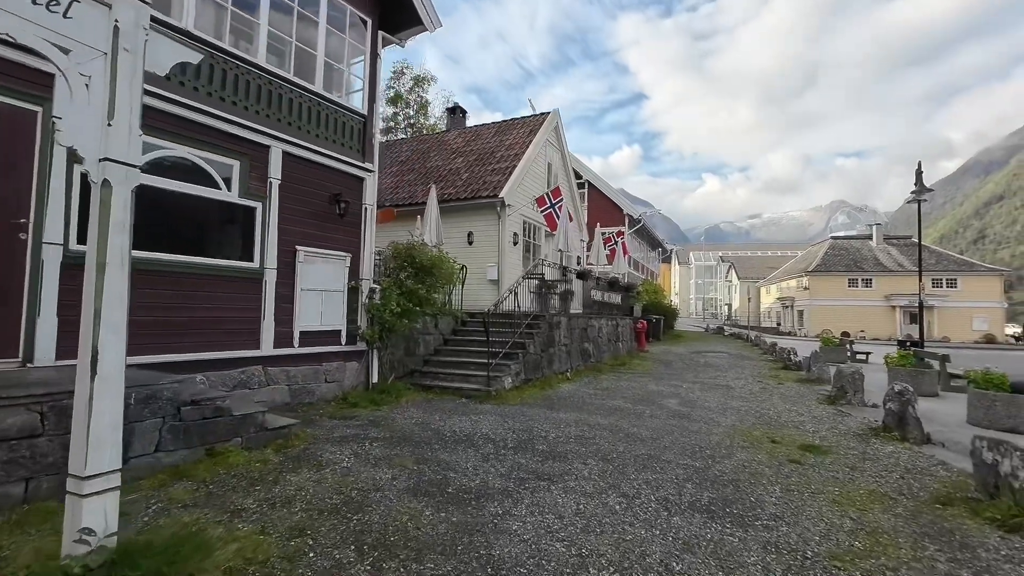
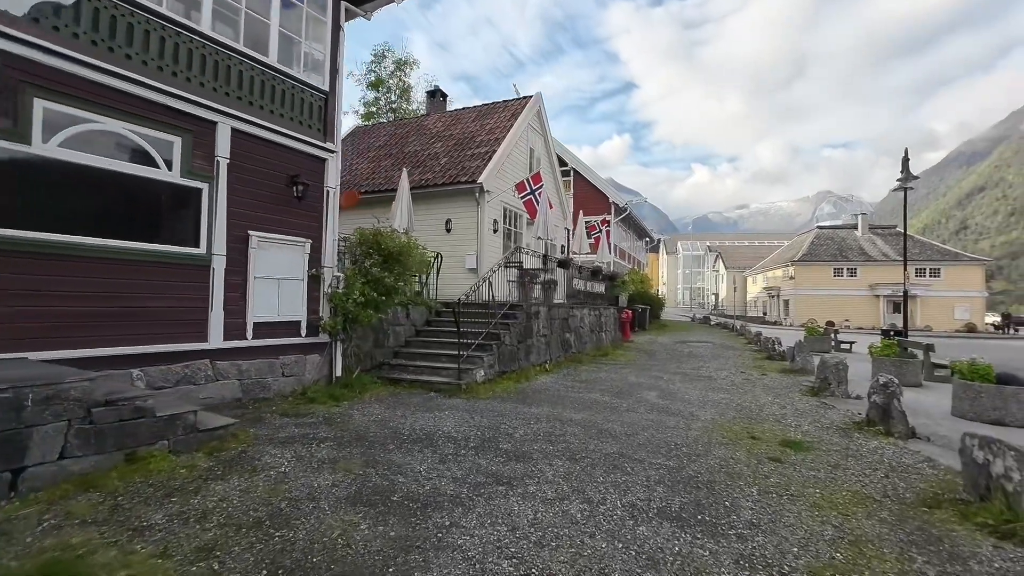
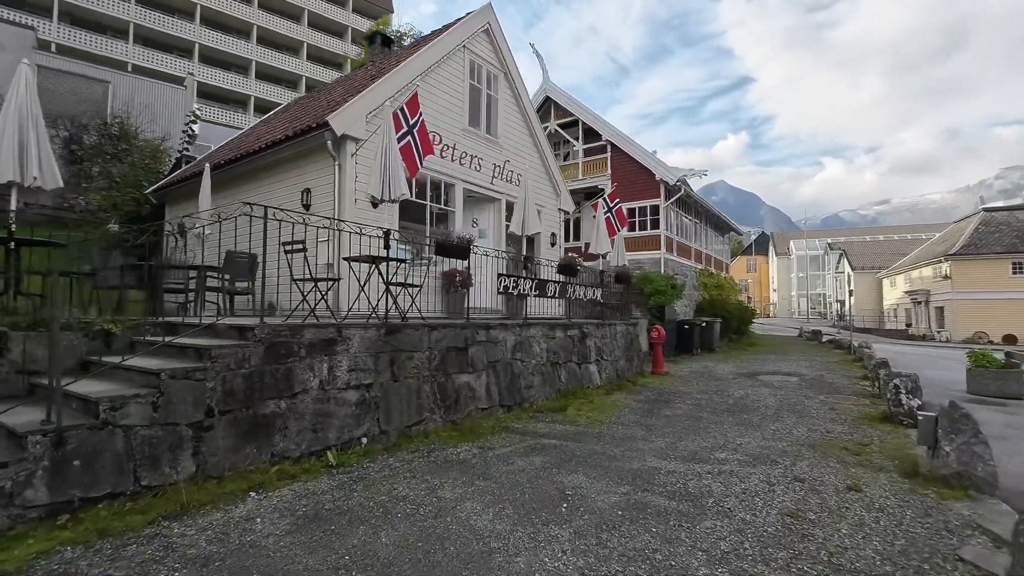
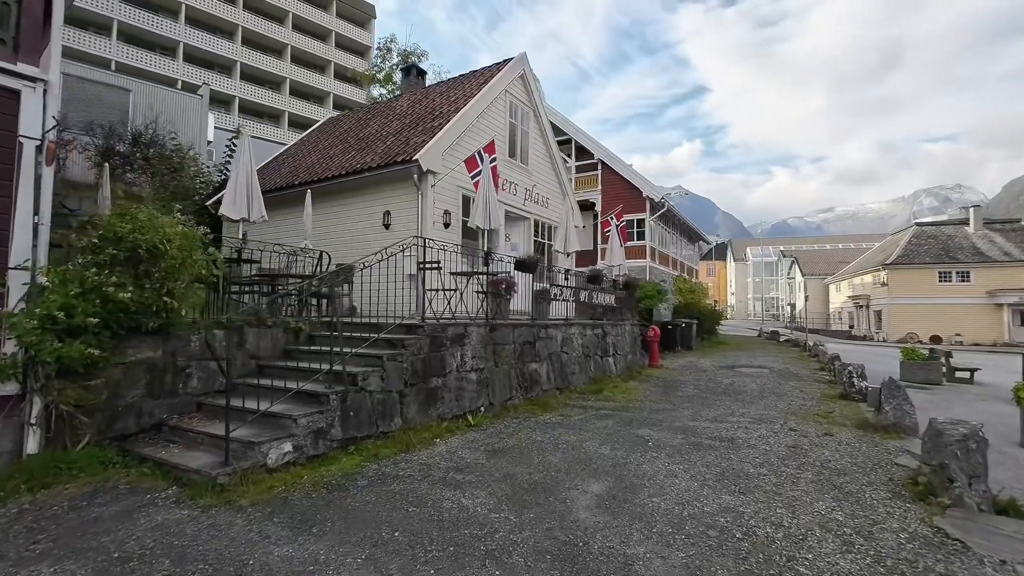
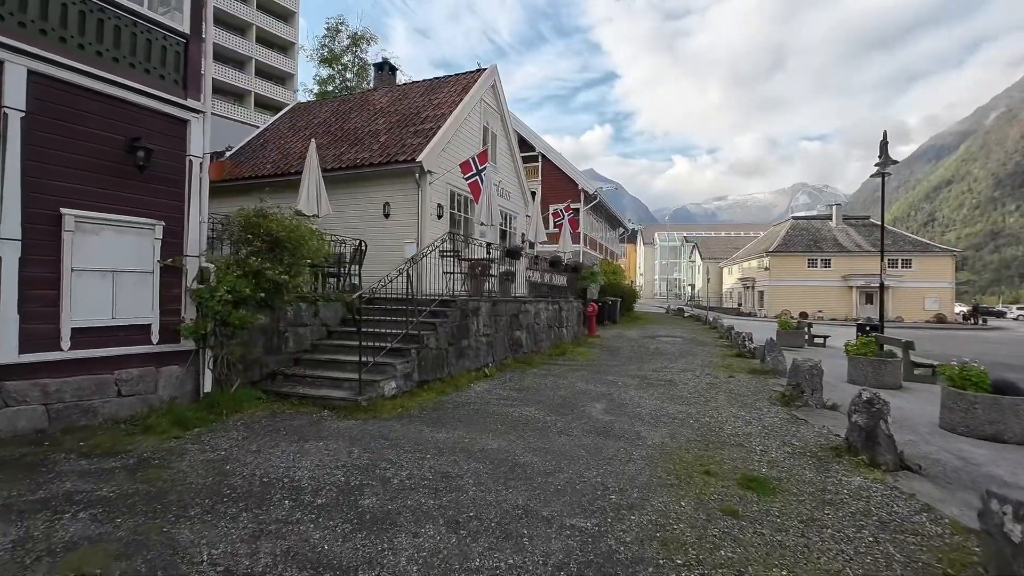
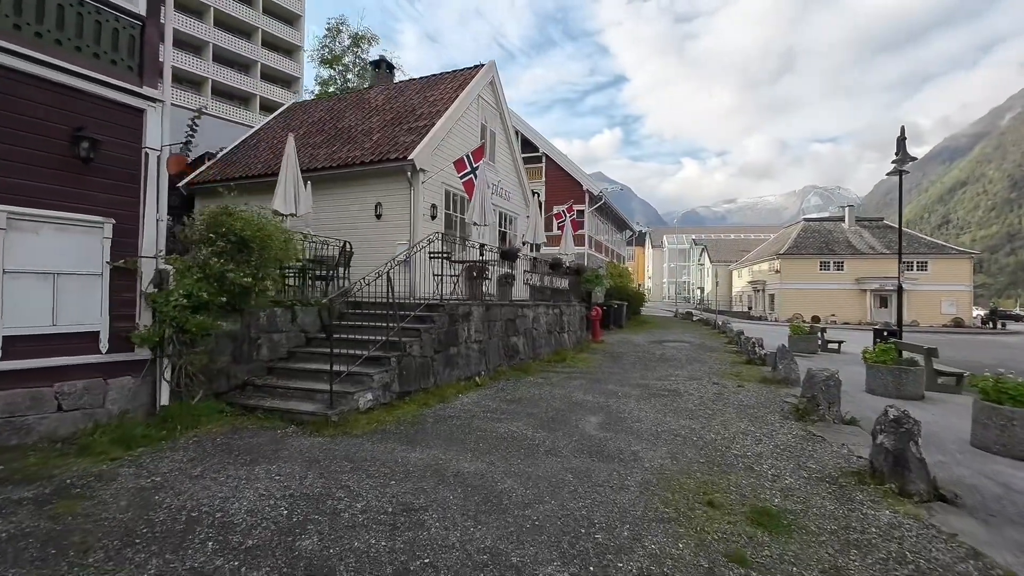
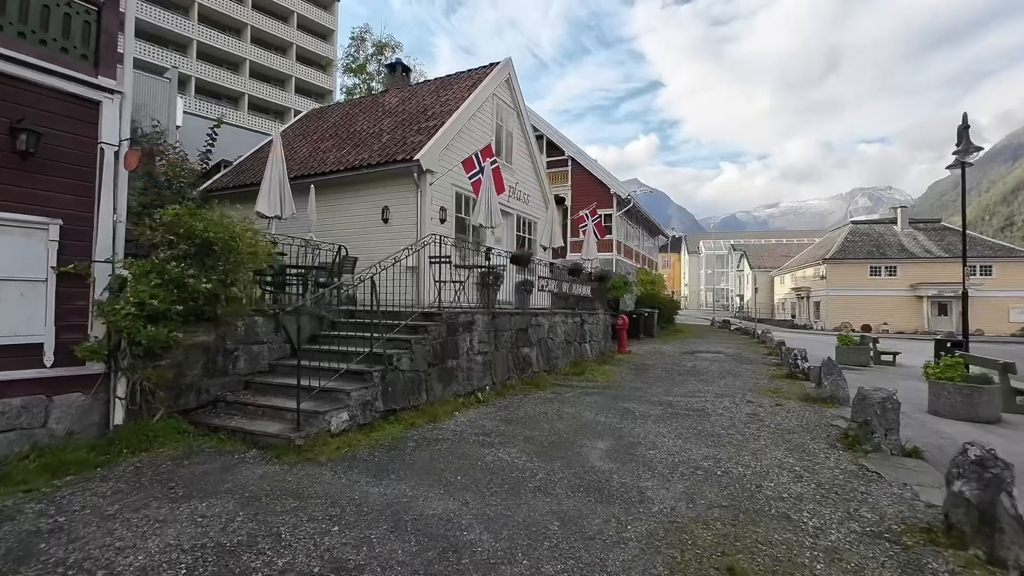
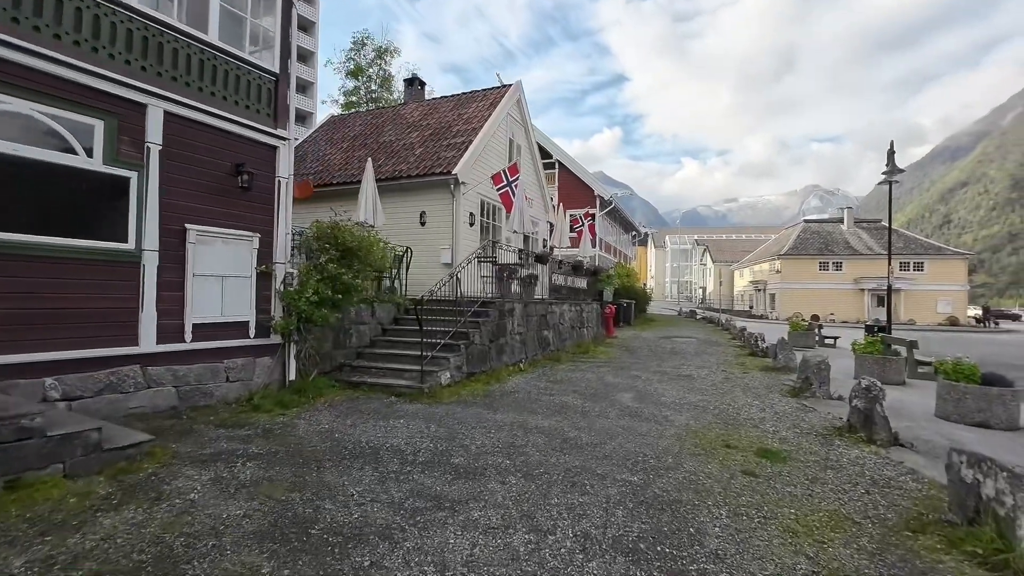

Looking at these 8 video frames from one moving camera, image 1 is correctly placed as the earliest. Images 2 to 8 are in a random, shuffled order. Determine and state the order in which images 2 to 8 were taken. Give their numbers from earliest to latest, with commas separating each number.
2, 8, 5, 6, 7, 4, 3
